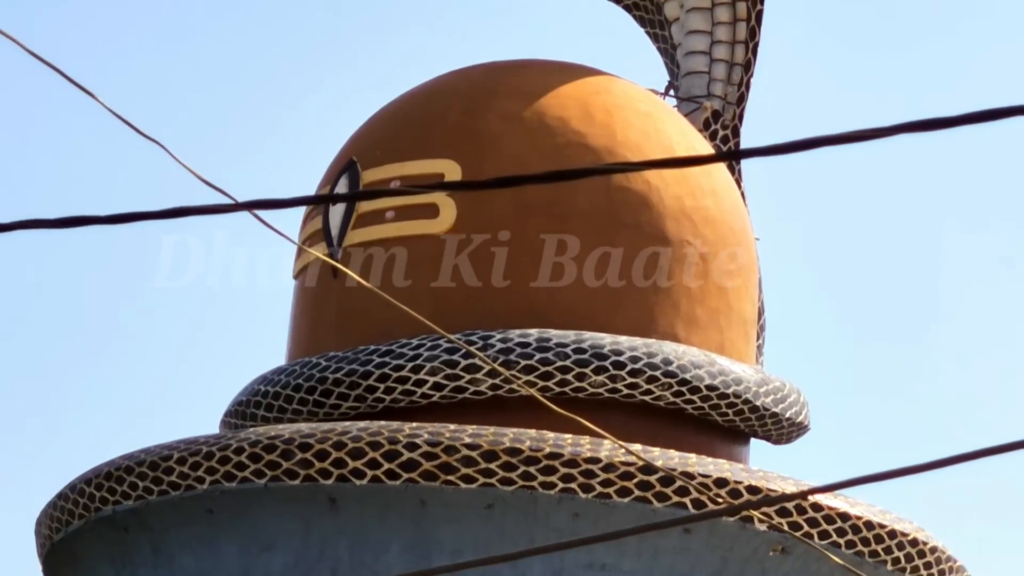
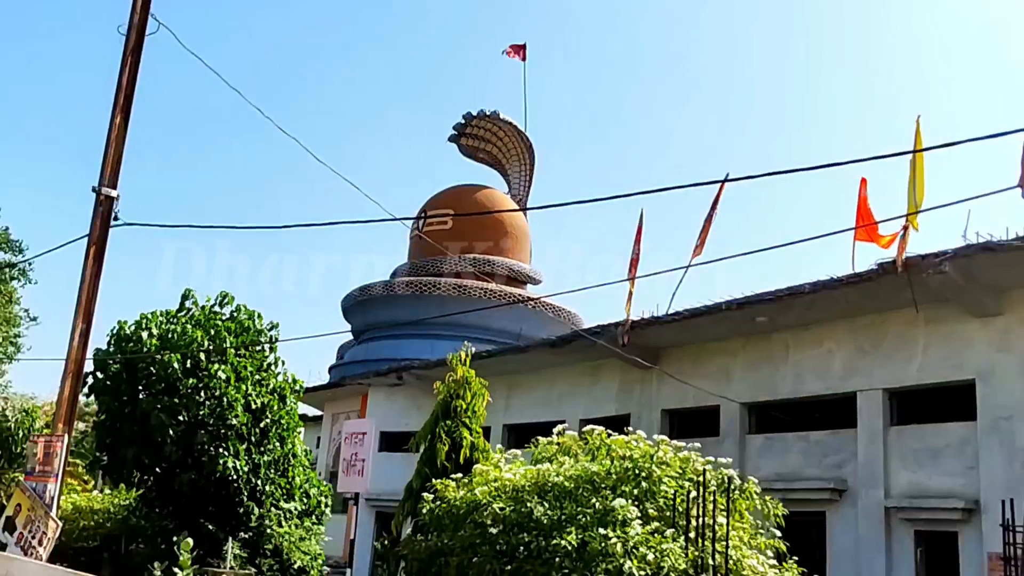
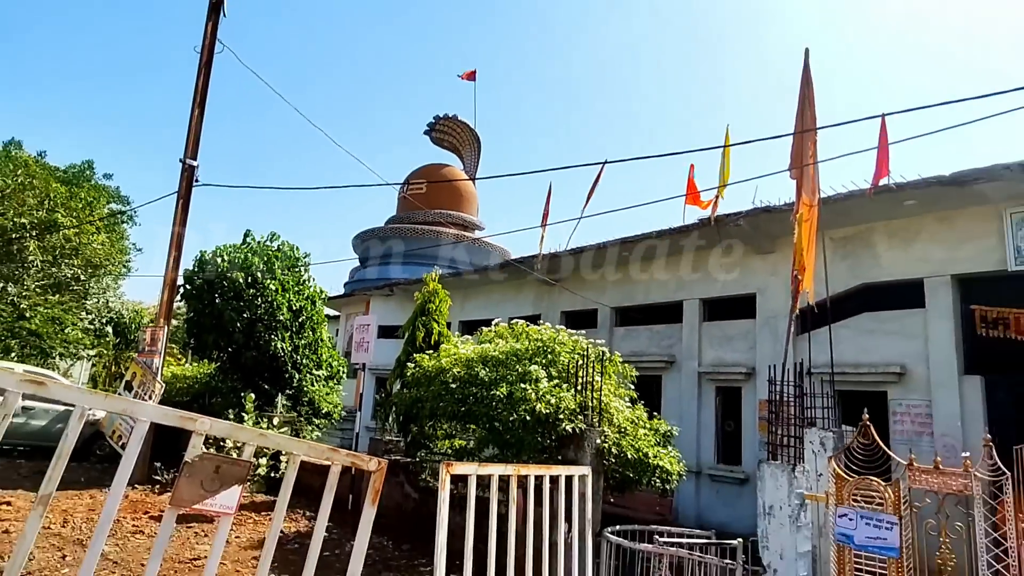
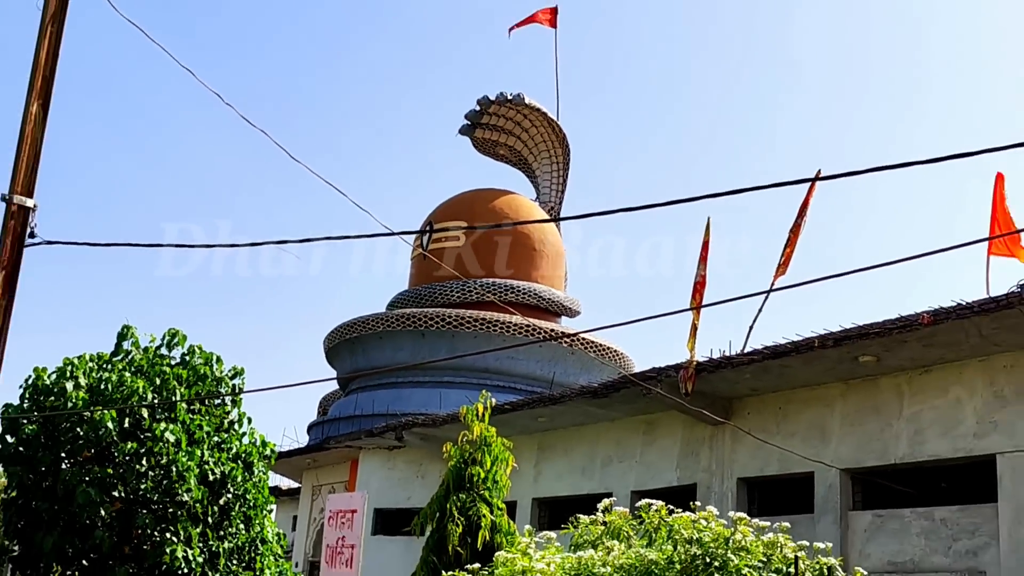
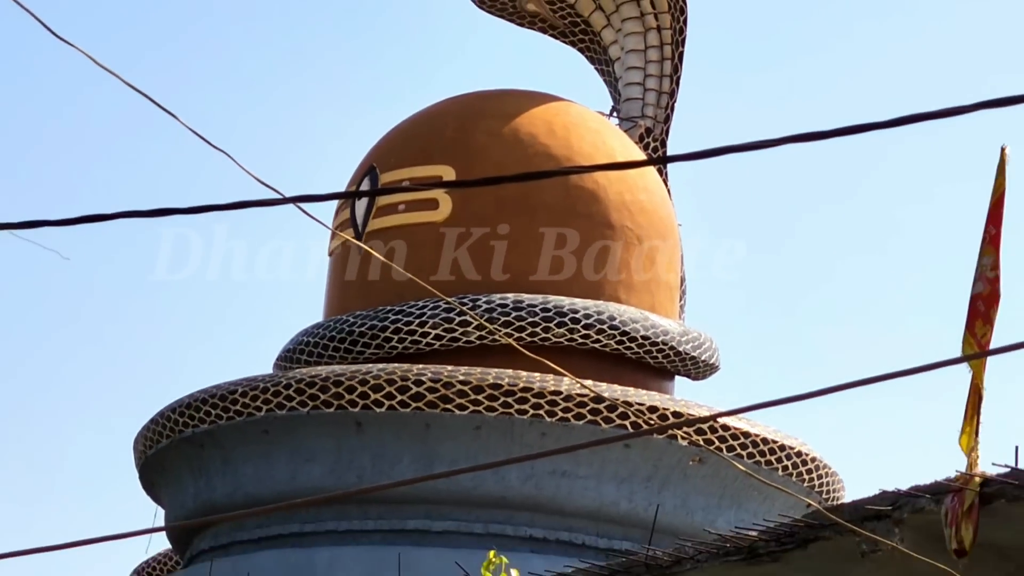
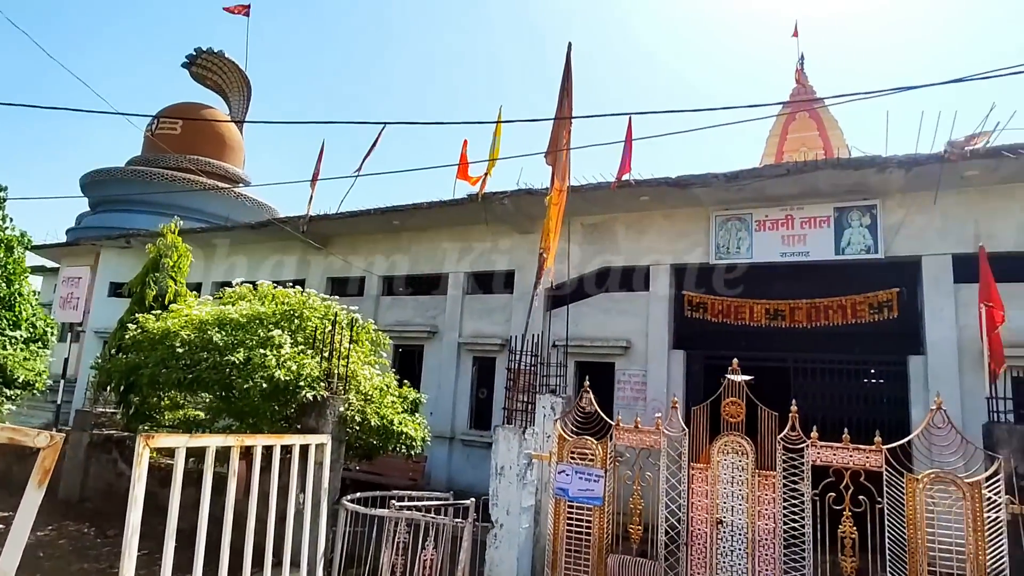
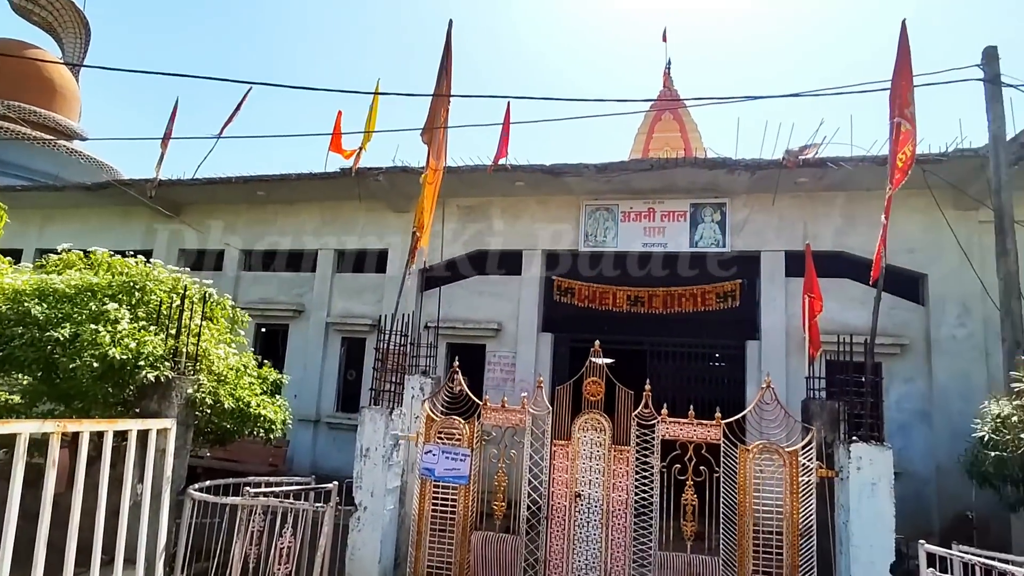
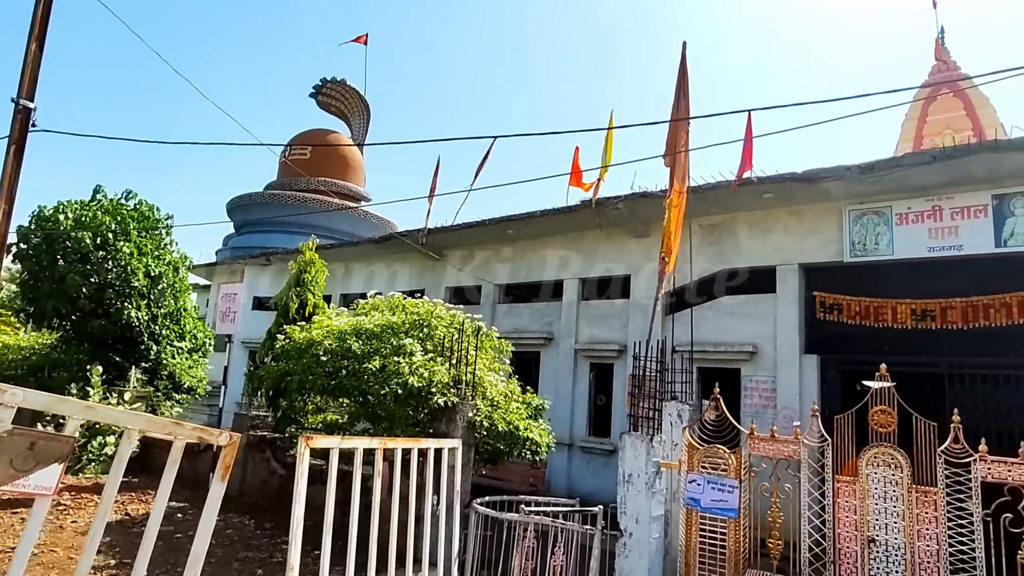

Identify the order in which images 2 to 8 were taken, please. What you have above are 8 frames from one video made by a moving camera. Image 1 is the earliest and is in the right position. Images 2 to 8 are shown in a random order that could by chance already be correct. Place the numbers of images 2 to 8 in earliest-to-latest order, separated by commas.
5, 4, 2, 3, 8, 6, 7
